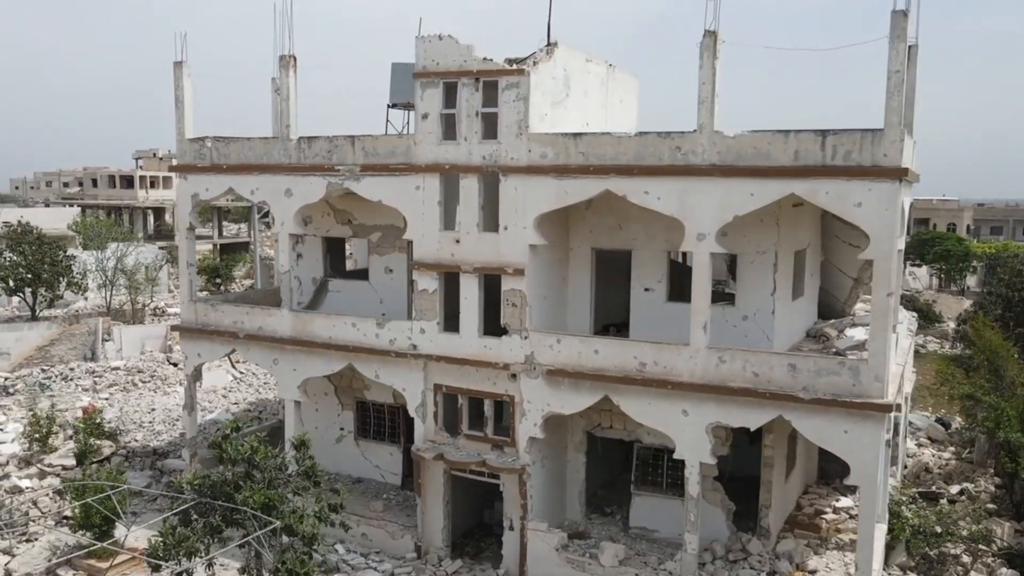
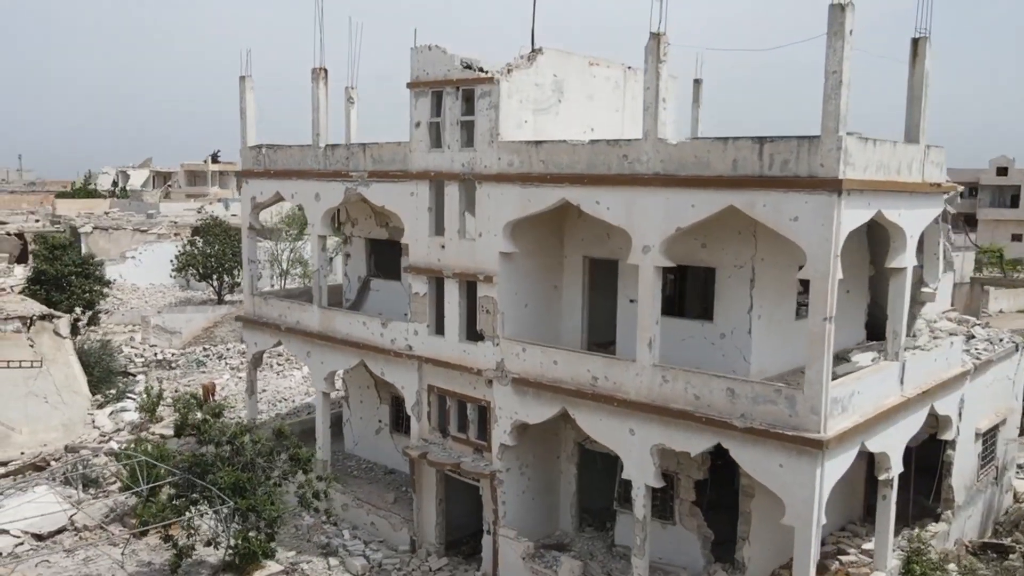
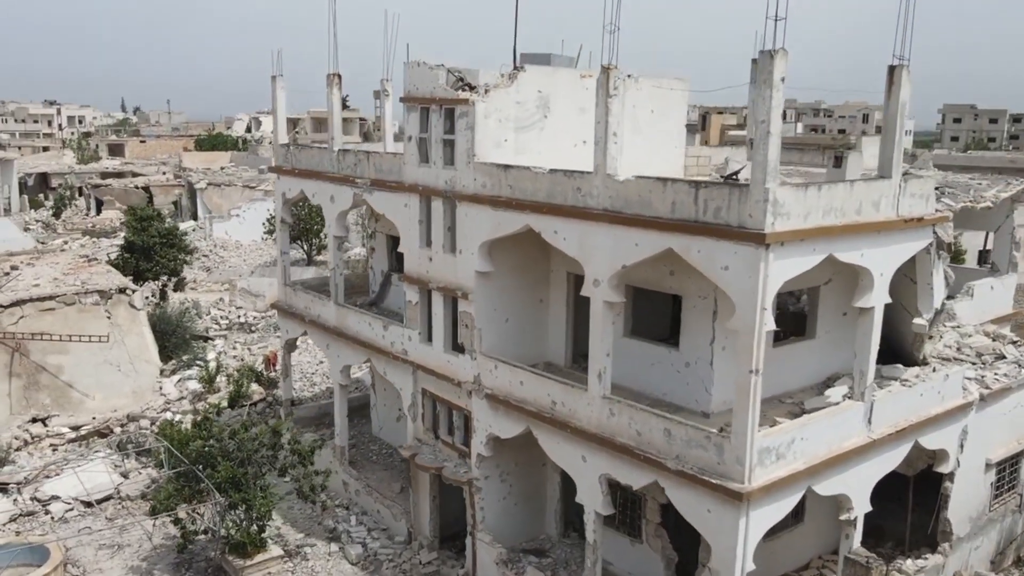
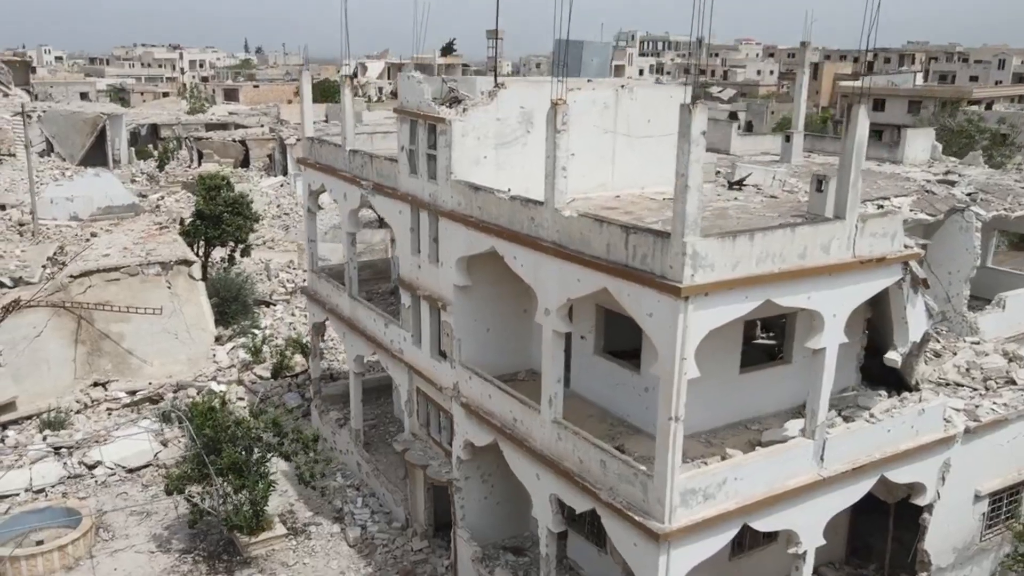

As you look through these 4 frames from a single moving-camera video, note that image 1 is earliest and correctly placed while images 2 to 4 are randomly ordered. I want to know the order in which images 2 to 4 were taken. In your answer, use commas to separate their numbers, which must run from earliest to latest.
2, 3, 4
